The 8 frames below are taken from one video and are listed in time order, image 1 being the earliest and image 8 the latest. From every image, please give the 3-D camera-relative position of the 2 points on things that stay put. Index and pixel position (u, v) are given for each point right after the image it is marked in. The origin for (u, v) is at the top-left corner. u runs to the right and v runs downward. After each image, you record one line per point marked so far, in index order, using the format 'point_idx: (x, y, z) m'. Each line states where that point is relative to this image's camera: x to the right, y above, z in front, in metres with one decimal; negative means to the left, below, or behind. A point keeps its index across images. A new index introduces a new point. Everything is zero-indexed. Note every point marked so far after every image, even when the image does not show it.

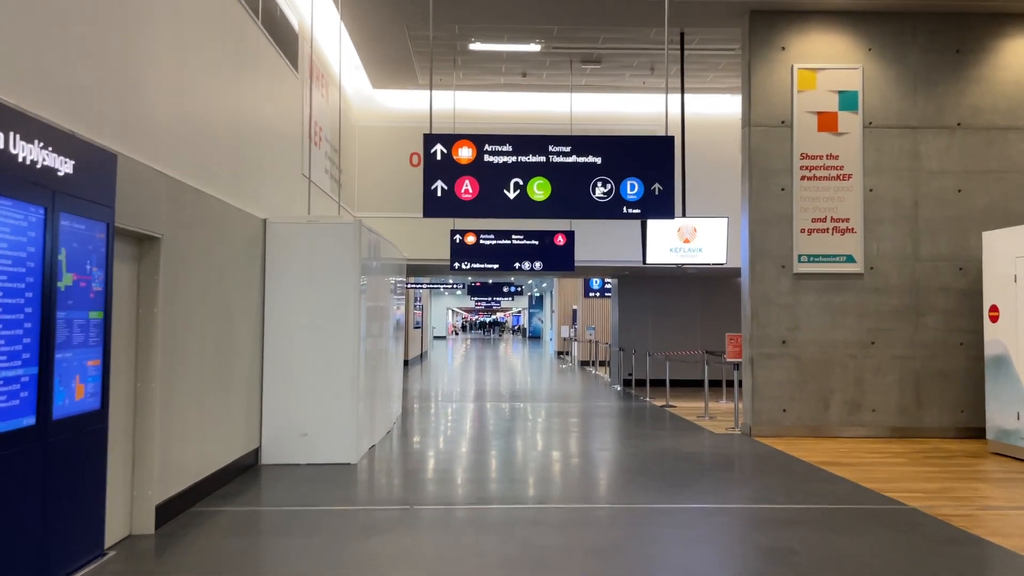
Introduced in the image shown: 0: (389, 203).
0: (-1.7, +1.2, +11.6) m
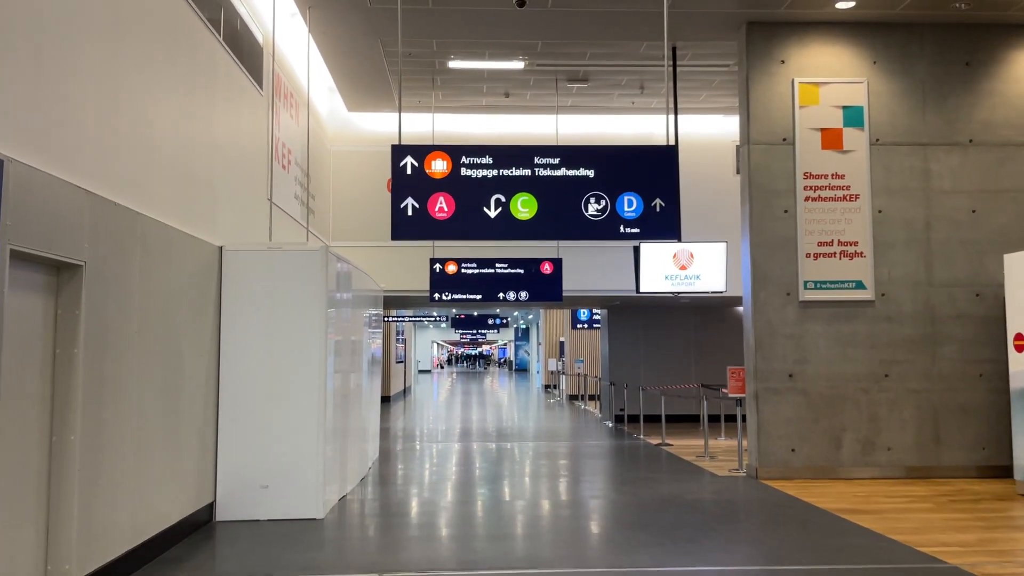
0: (-2.0, +0.7, +11.0) m
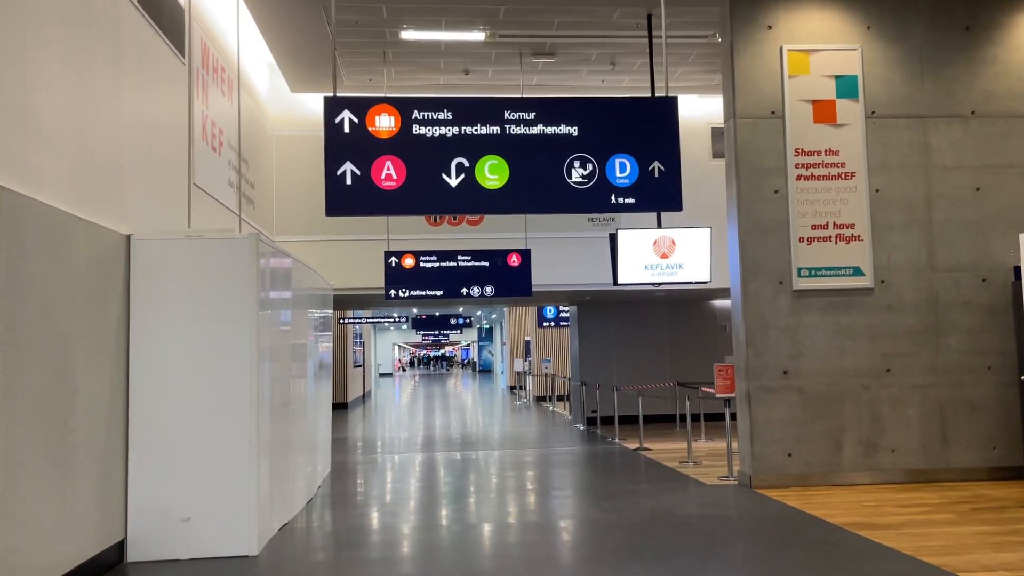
0: (-2.4, +0.8, +10.0) m
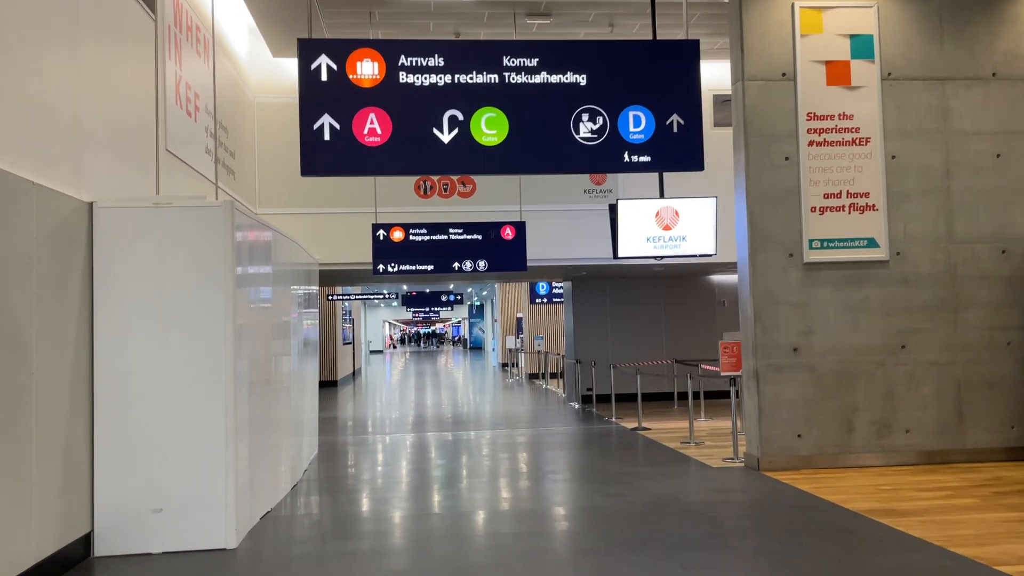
0: (-2.5, +1.0, +9.6) m
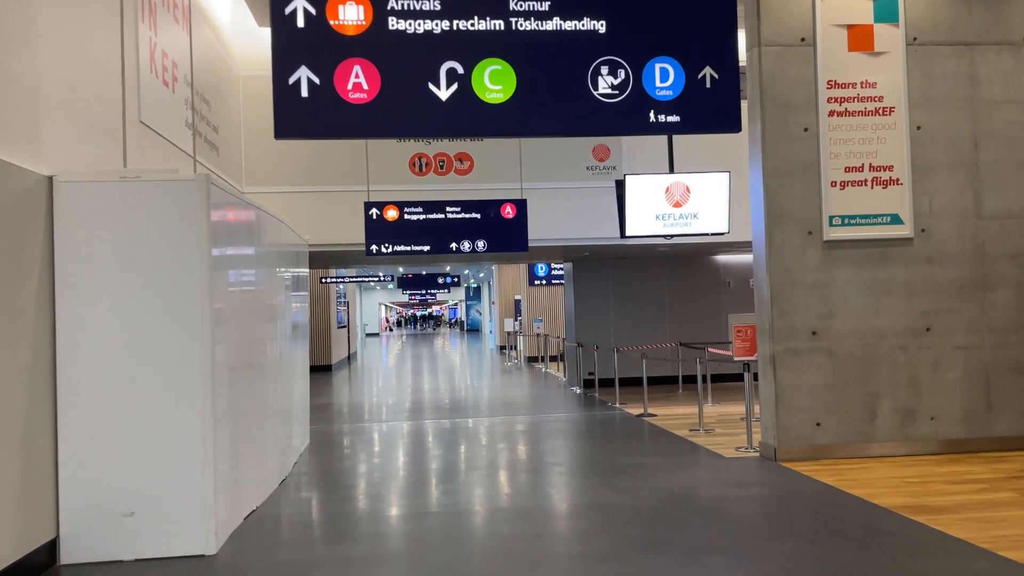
0: (-2.5, +1.2, +9.1) m
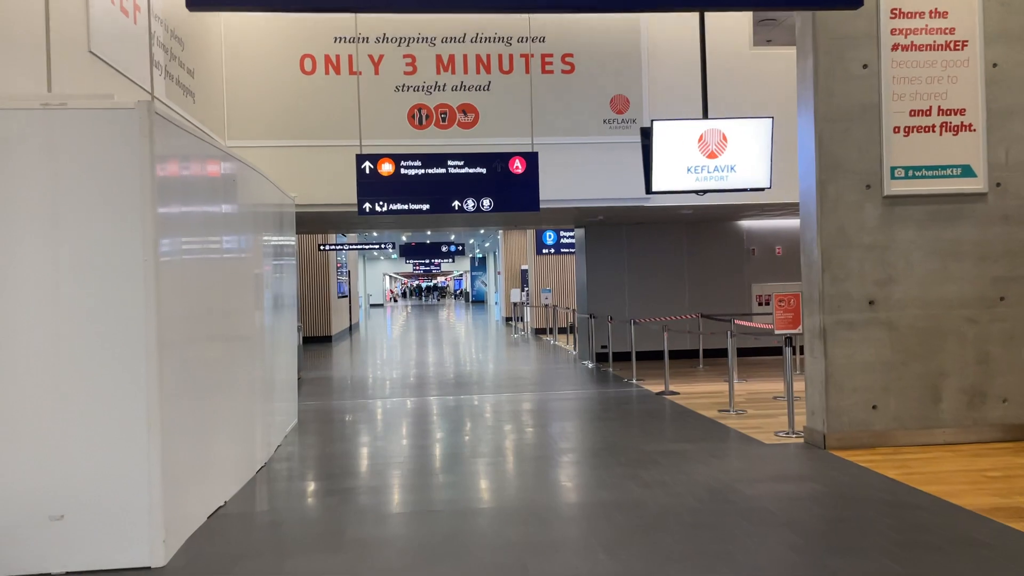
0: (-2.4, +1.6, +8.3) m
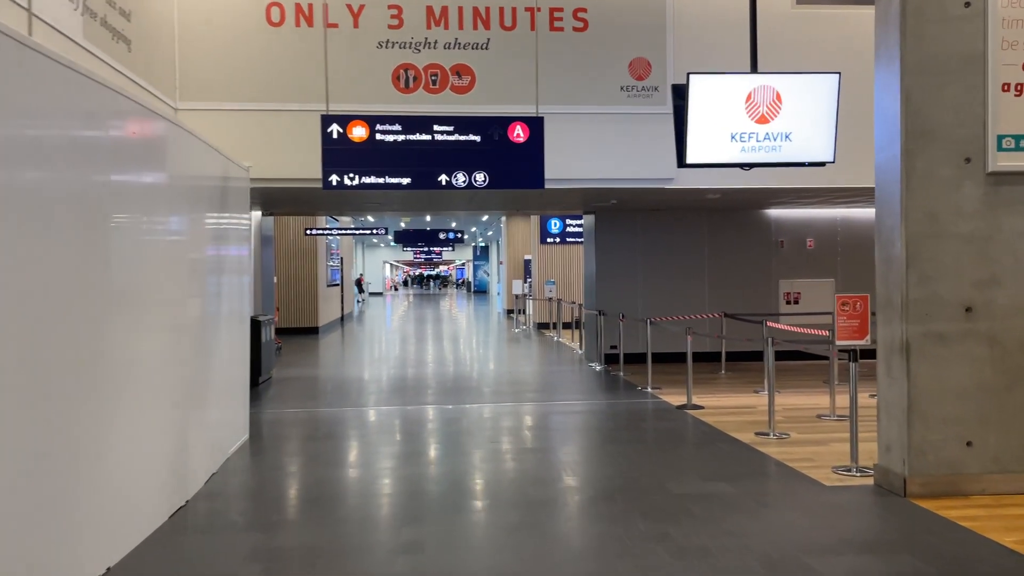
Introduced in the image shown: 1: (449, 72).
0: (-2.4, +1.7, +7.1) m
1: (-0.6, +1.9, +7.3) m
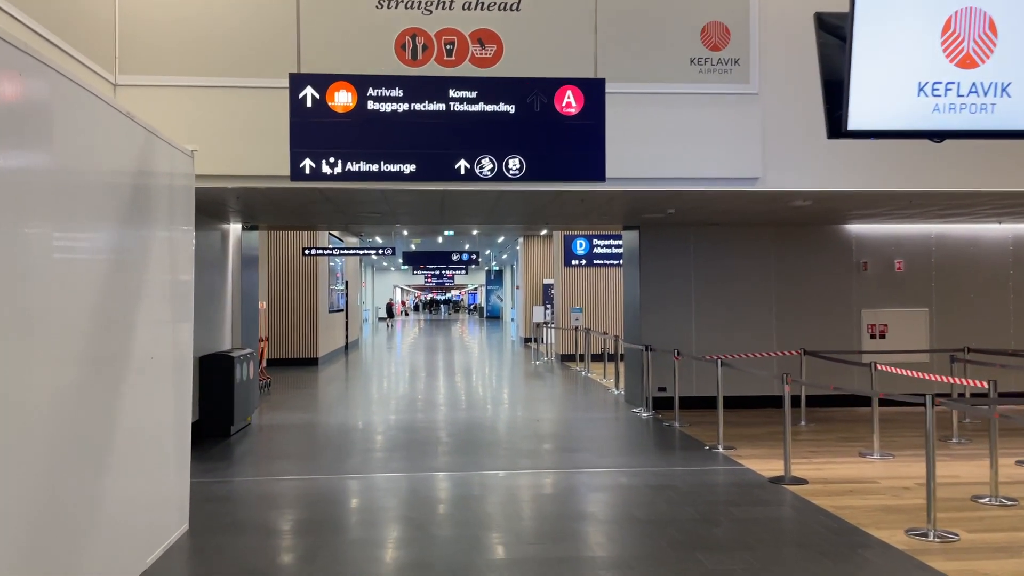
0: (-2.1, +1.5, +5.4) m
1: (-0.3, +1.7, +5.7) m
